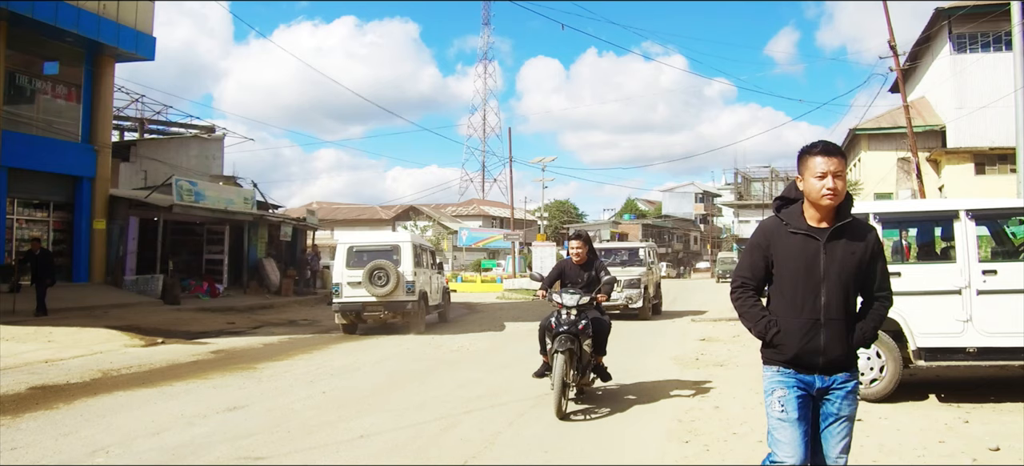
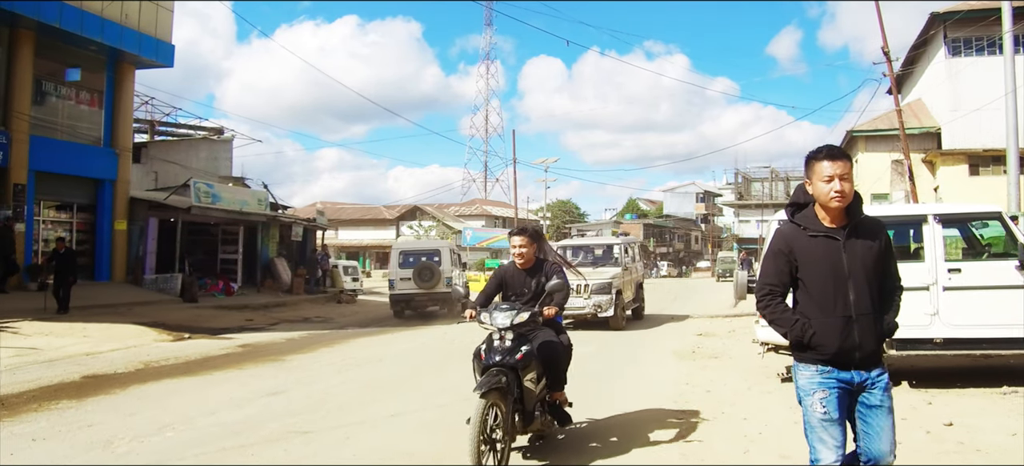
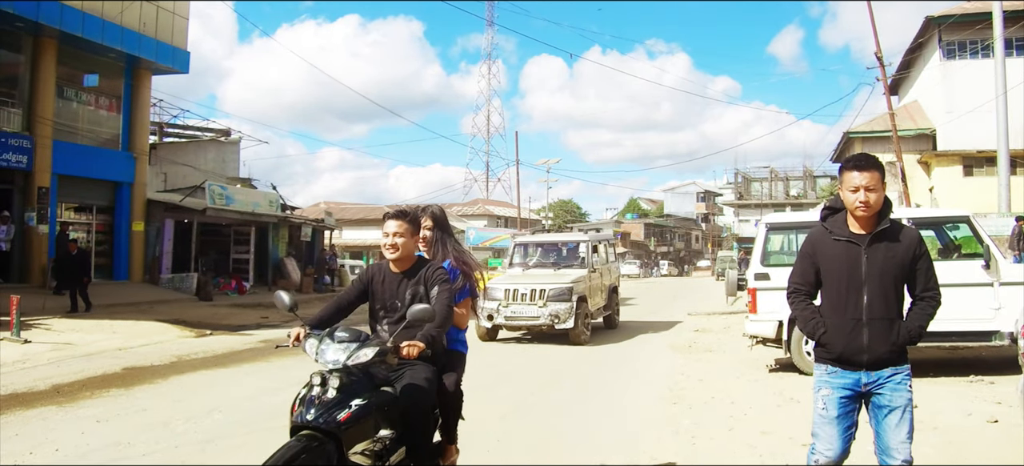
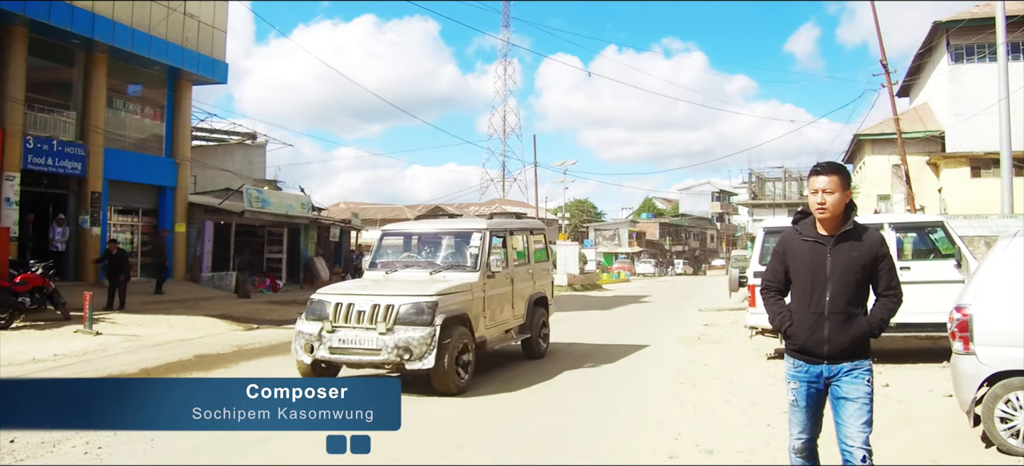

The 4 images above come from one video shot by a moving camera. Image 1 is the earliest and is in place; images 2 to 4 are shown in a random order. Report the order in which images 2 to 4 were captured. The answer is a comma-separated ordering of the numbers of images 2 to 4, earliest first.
2, 3, 4
